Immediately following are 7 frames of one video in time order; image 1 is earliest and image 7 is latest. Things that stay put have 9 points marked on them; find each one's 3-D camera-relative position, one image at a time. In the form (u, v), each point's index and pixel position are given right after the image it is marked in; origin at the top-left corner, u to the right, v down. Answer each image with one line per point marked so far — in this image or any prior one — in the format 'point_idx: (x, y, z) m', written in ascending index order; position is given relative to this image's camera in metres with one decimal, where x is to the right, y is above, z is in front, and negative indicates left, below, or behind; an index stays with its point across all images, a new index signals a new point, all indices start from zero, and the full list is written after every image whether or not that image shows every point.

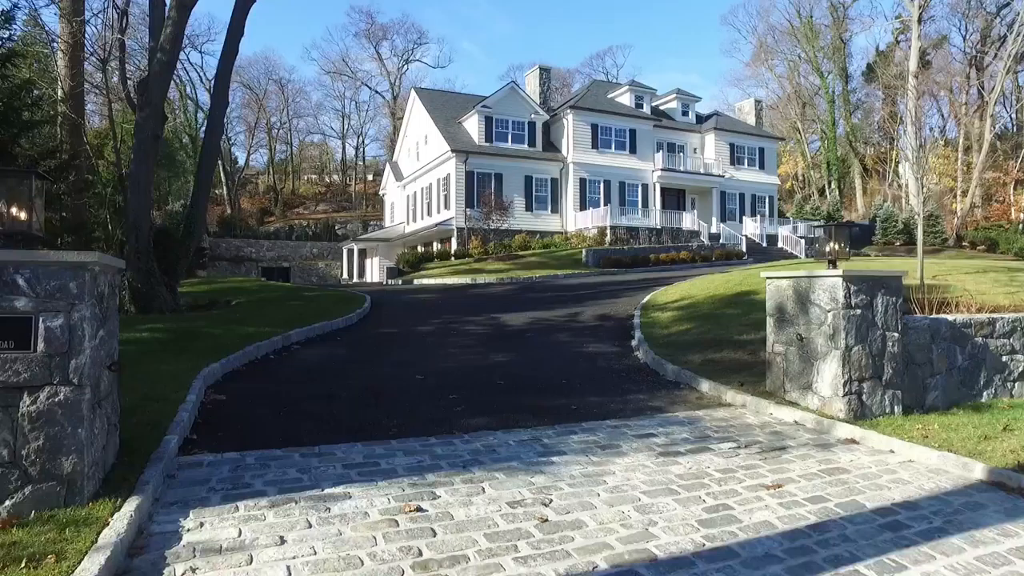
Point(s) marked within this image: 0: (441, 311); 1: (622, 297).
0: (-1.5, -0.5, +15.2) m
1: (+2.6, -0.3, +17.6) m
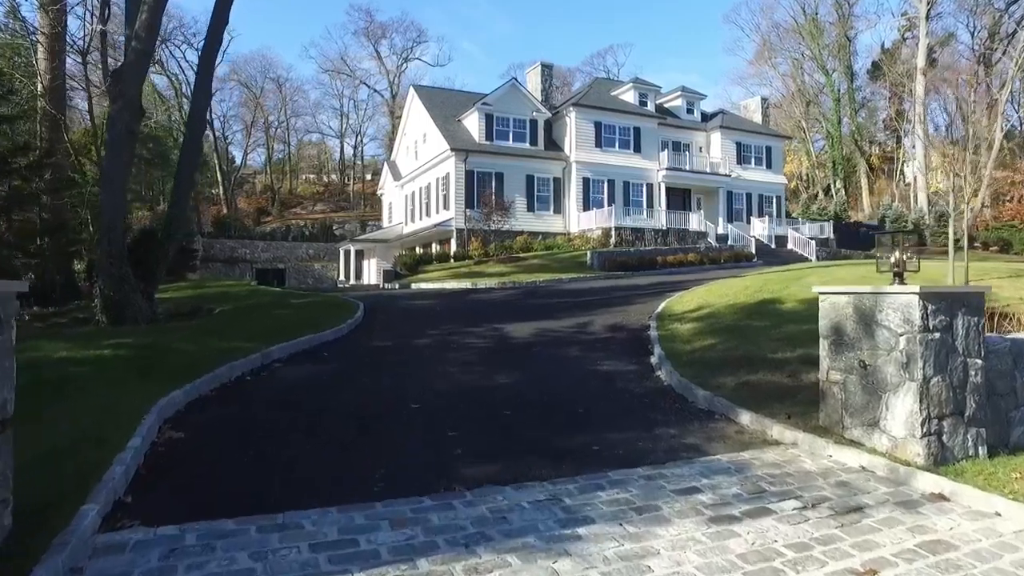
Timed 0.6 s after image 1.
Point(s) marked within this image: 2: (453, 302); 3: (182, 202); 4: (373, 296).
0: (-1.4, -0.6, +14.2) m
1: (+2.7, -0.4, +16.5) m
2: (-1.4, -0.3, +17.7) m
3: (-6.2, +1.7, +13.6) m
4: (-3.7, -0.2, +19.4) m
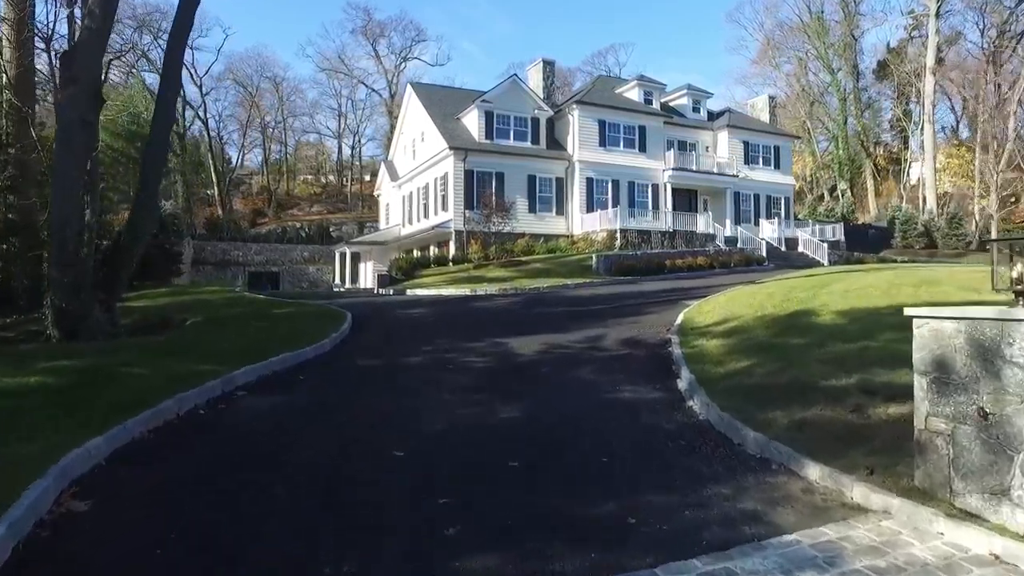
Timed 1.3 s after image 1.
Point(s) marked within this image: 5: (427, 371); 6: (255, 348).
0: (-1.4, -0.8, +12.8) m
1: (+2.8, -0.6, +15.2) m
2: (-1.4, -0.5, +16.3) m
3: (-6.1, +1.5, +12.2) m
4: (-3.7, -0.4, +18.1) m
5: (-1.1, -1.1, +9.4) m
6: (-3.5, -0.8, +10.0) m
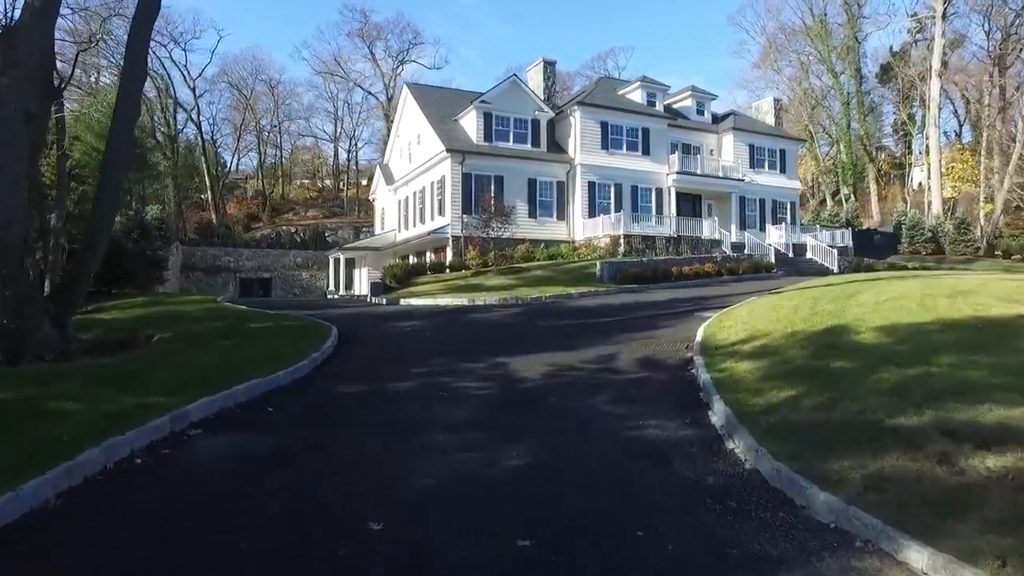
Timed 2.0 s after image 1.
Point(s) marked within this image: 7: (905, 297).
0: (-1.3, -1.0, +11.5) m
1: (+2.8, -0.8, +13.9) m
2: (-1.4, -0.7, +15.0) m
3: (-6.1, +1.3, +11.0) m
4: (-3.7, -0.6, +16.8) m
5: (-1.0, -1.3, +8.2) m
6: (-3.5, -1.0, +8.7) m
7: (+8.0, -0.2, +14.7) m
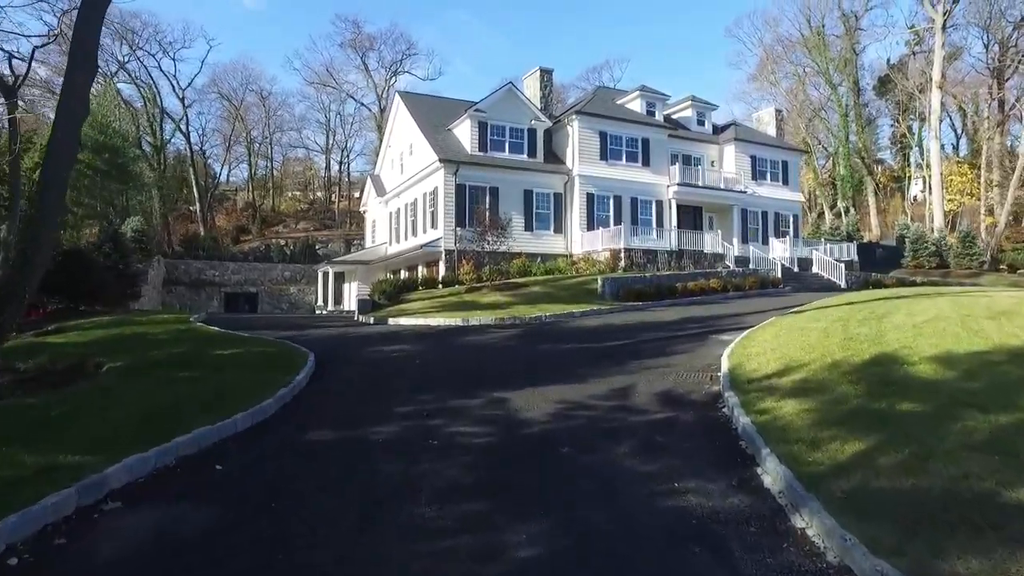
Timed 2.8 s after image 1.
0: (-1.3, -1.3, +10.1) m
1: (+2.8, -1.1, +12.5) m
2: (-1.4, -1.1, +13.6) m
3: (-6.1, +1.0, +9.5) m
4: (-3.7, -1.0, +15.3) m
5: (-1.0, -1.5, +6.7) m
6: (-3.5, -1.3, +7.2) m
7: (+7.9, -0.6, +13.3) m
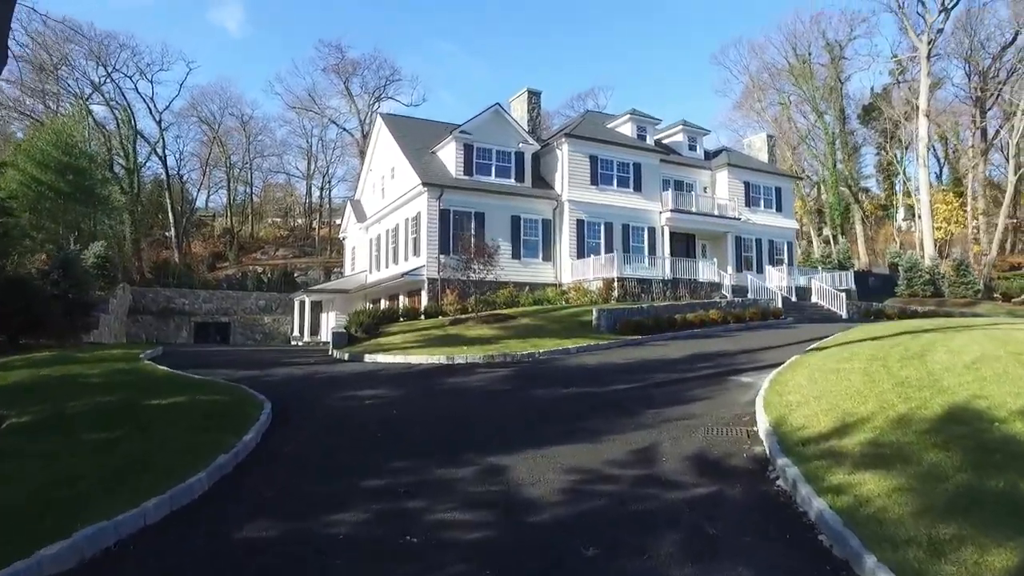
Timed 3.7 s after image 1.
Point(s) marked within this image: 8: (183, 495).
0: (-1.4, -1.8, +8.3) m
1: (+2.7, -1.7, +10.8) m
2: (-1.5, -1.7, +11.8) m
3: (-6.1, +0.6, +7.7) m
4: (-3.9, -1.7, +13.5) m
5: (-1.0, -1.8, +4.9) m
6: (-3.4, -1.6, +5.4) m
7: (+7.8, -1.1, +11.8) m
8: (-2.7, -1.7, +6.0) m
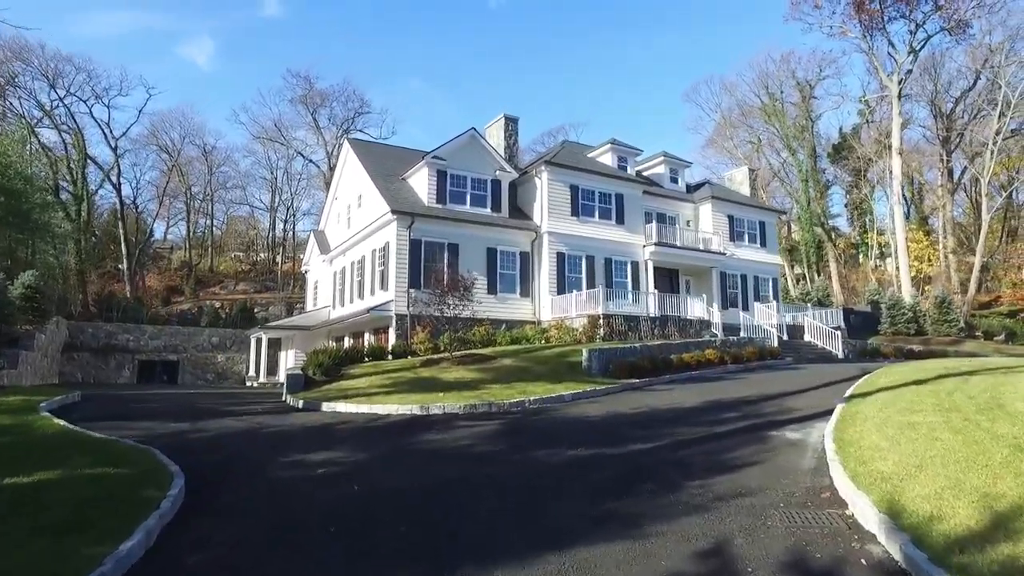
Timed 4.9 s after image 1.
0: (-1.3, -2.0, +5.7) m
1: (+2.7, -2.1, +8.4) m
2: (-1.6, -2.1, +9.2) m
3: (-6.0, +0.4, +5.0) m
4: (-4.0, -2.2, +10.8) m
5: (-0.7, -1.9, +2.3) m
6: (-3.2, -1.7, +2.7) m
7: (+7.8, -1.6, +9.6) m
8: (-2.5, -1.8, +3.4) m
